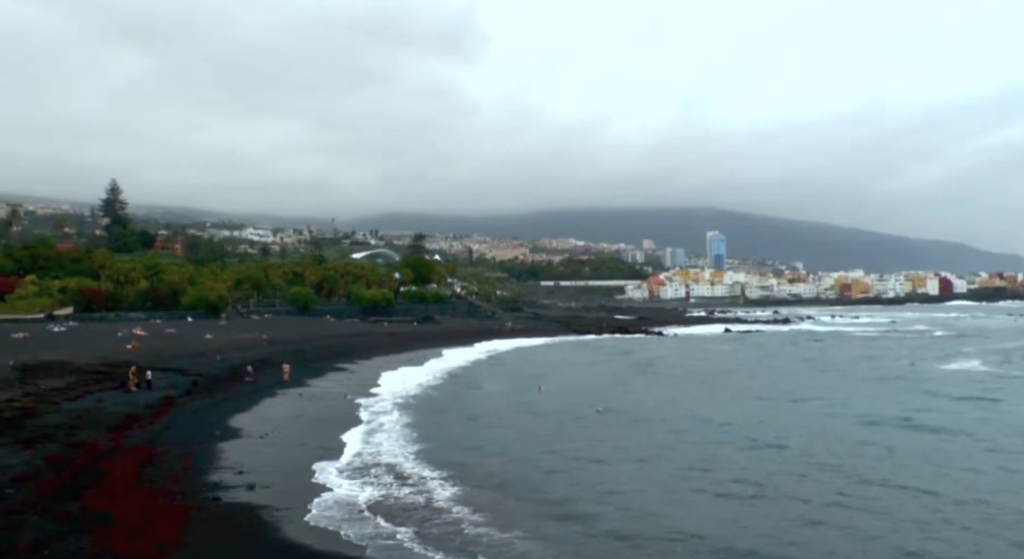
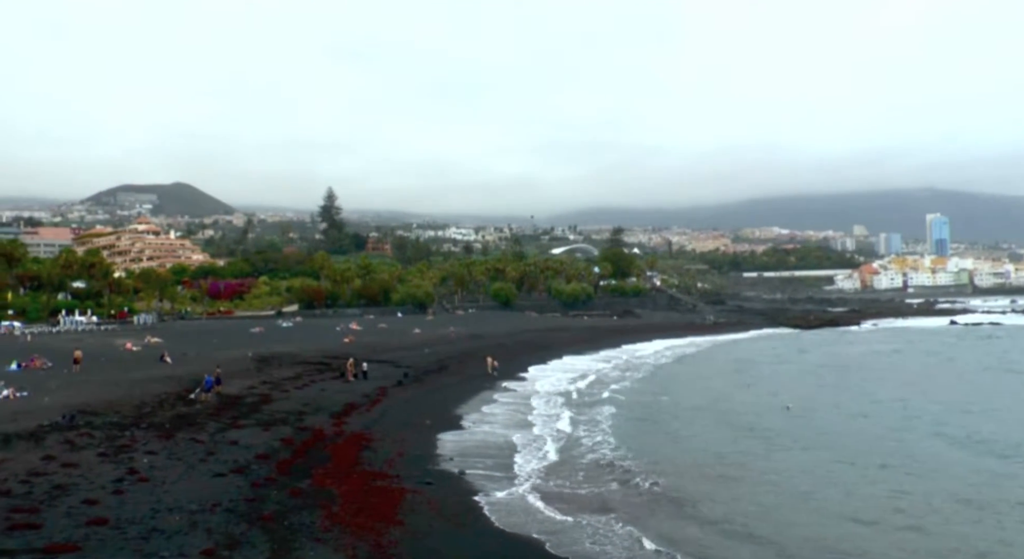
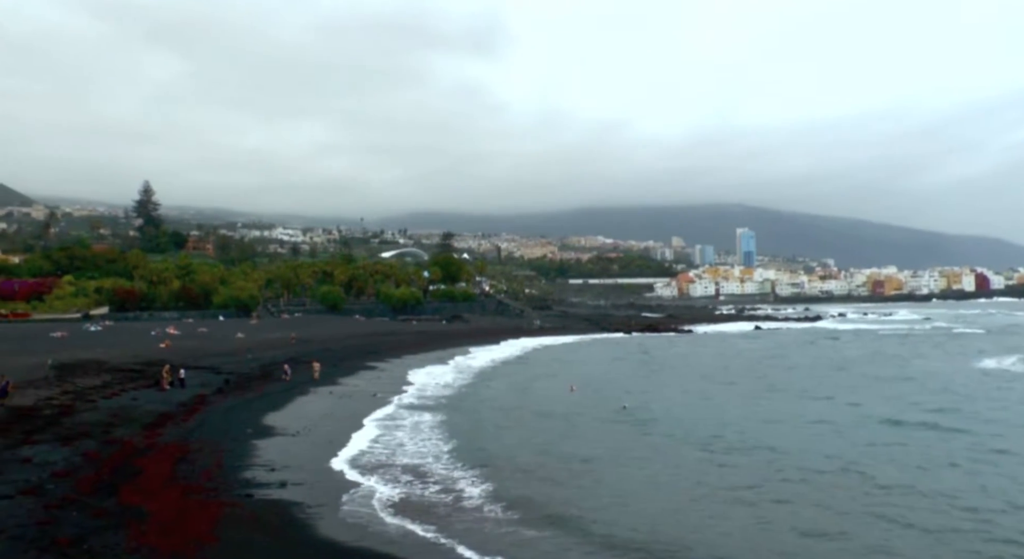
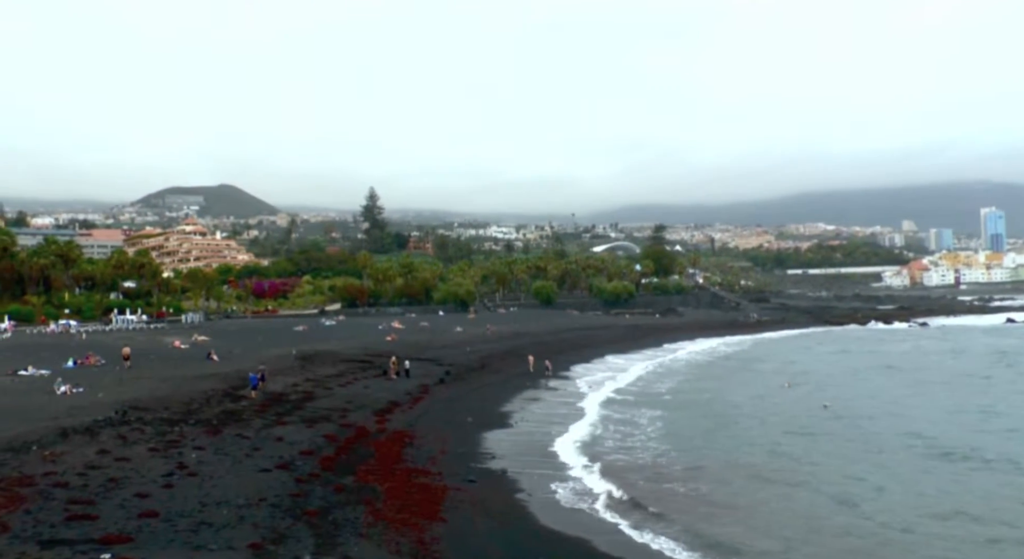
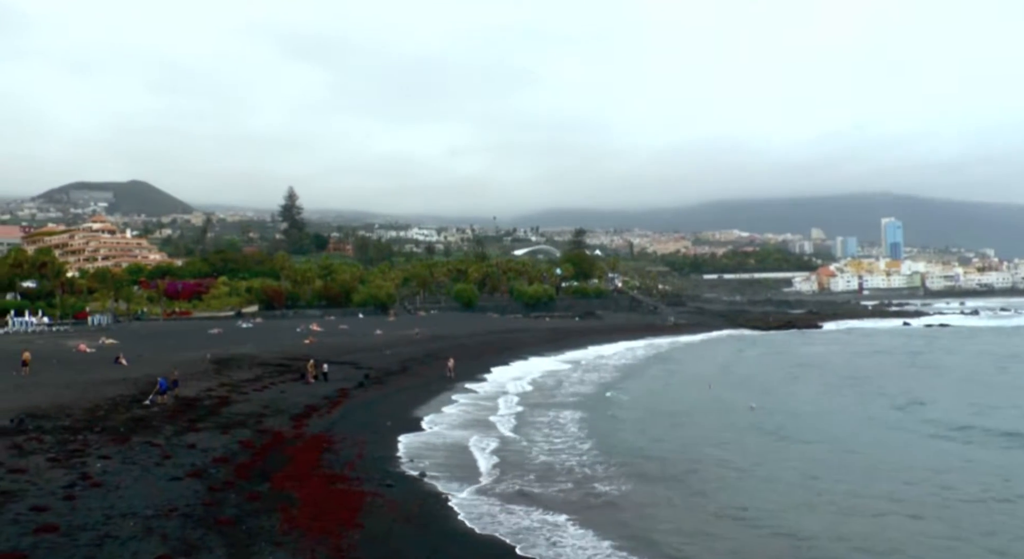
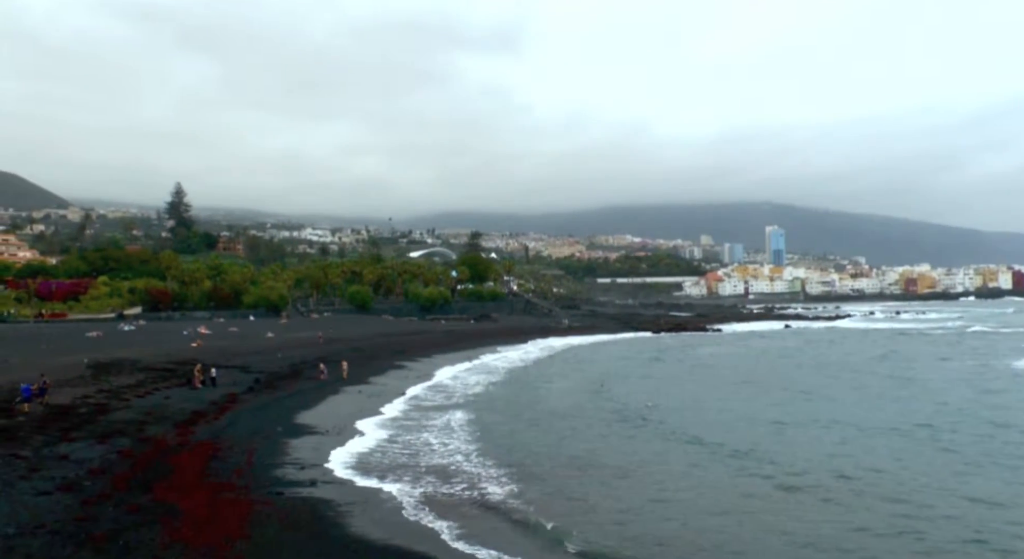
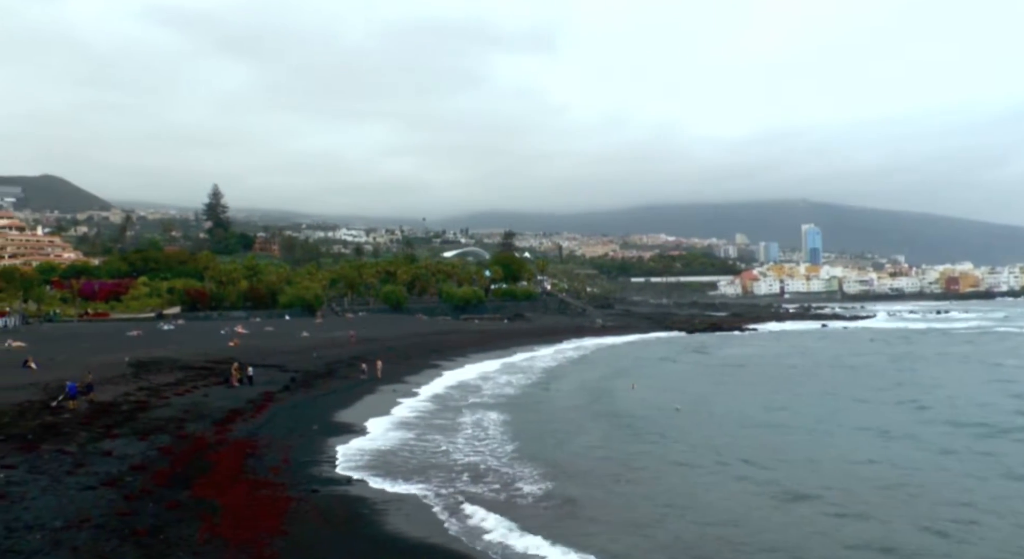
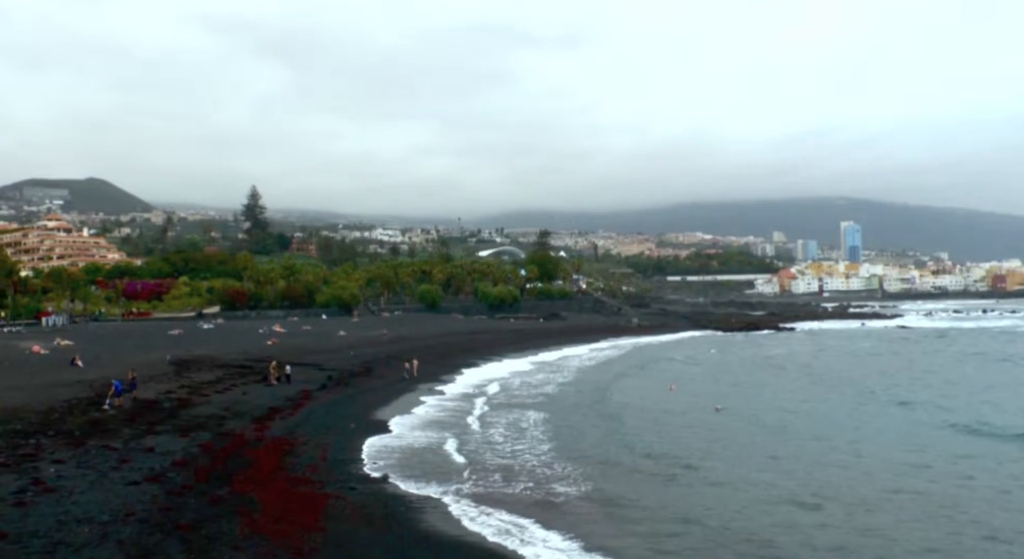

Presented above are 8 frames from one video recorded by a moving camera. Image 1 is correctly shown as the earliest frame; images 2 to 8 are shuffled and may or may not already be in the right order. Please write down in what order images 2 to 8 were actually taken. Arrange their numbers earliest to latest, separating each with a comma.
3, 6, 7, 8, 5, 2, 4
